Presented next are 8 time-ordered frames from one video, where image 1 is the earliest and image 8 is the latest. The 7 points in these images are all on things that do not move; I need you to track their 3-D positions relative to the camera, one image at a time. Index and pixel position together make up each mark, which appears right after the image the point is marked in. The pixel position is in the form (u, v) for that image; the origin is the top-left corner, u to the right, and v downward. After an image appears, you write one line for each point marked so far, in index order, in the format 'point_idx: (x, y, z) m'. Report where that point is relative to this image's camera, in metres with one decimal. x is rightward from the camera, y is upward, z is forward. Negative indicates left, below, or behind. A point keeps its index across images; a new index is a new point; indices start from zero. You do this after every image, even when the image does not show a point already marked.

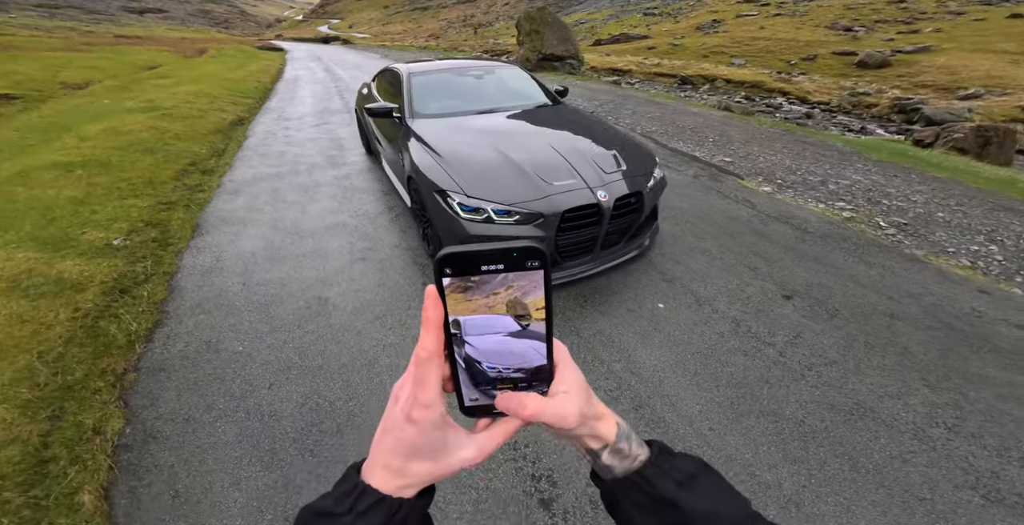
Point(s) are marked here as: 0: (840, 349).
0: (+2.9, -0.8, +3.4) m
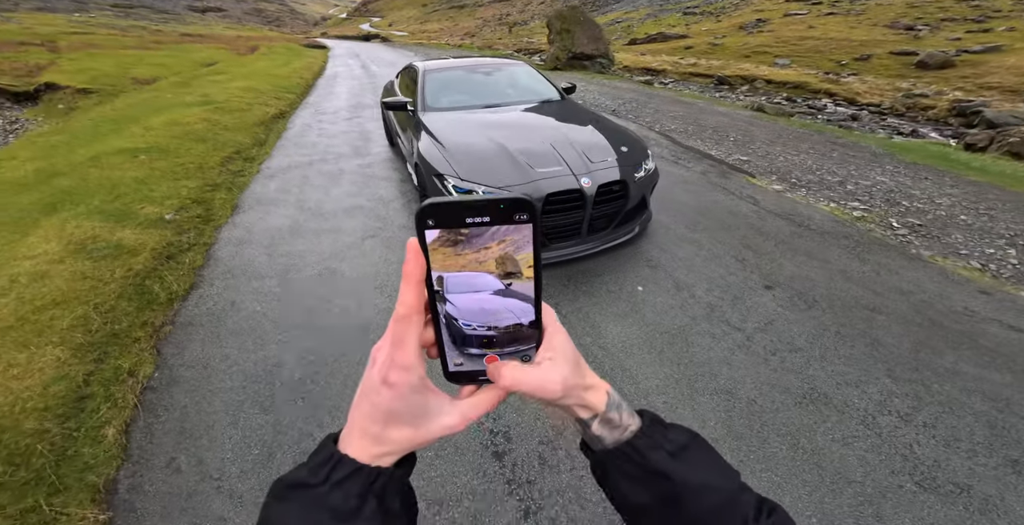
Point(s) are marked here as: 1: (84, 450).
0: (+2.6, -0.7, +3.4) m
1: (-3.1, -1.5, +3.0) m
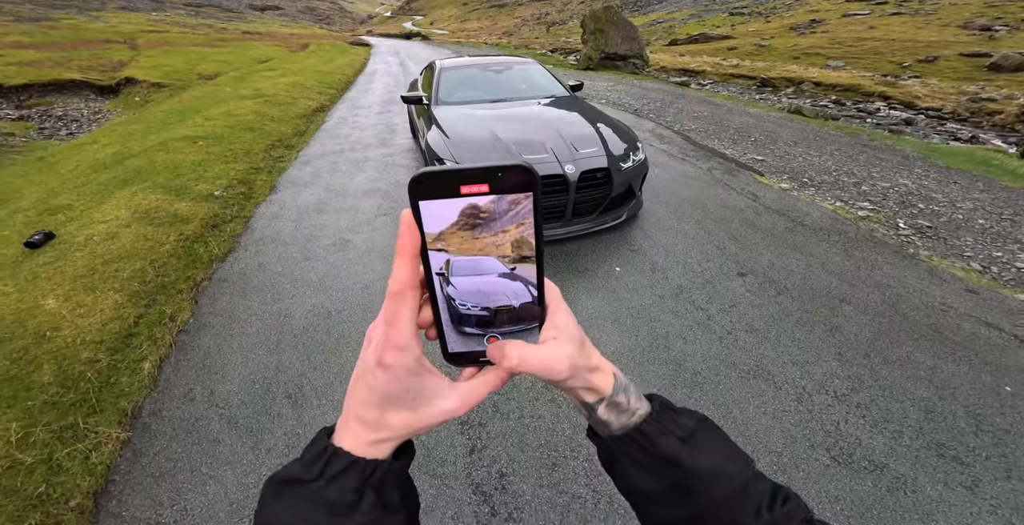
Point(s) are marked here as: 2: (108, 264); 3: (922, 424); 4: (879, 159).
0: (+2.3, -0.5, +3.5) m
1: (-3.4, -1.1, +3.6) m
2: (-5.1, 0.0, +5.1) m
3: (+2.8, -1.2, +2.7) m
4: (+8.2, +2.3, +8.5) m
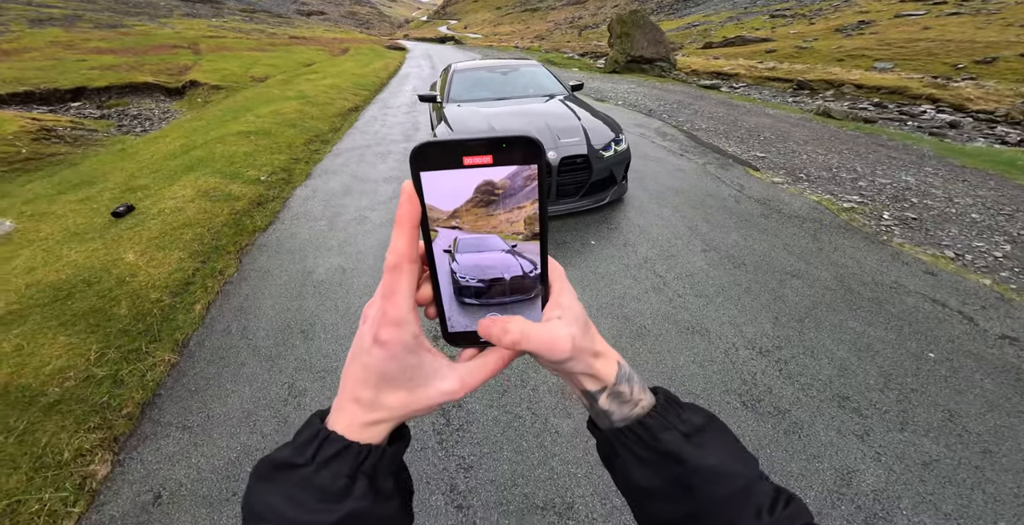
0: (+2.1, -0.3, +3.9) m
1: (-3.7, -0.6, +4.3) m
2: (-5.2, +0.5, +6.0) m
3: (+2.5, -0.9, +3.0) m
4: (+8.4, +2.3, +8.4) m
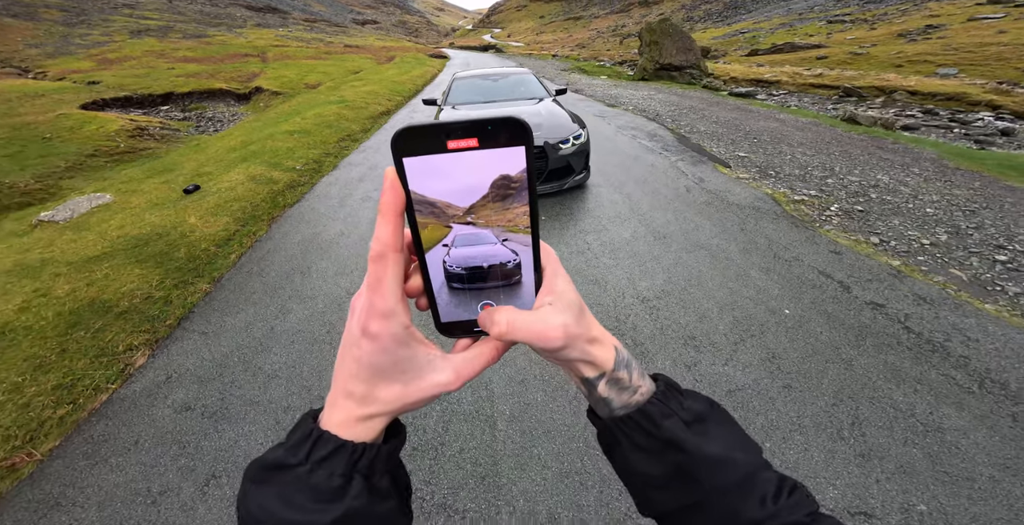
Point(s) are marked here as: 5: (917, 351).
0: (+1.4, +0.1, +4.6) m
1: (-4.3, 0.0, +5.6) m
2: (-5.6, +1.2, +7.5) m
3: (+1.7, -0.6, +3.6) m
4: (+8.3, +2.3, +8.5) m
5: (+3.5, -0.8, +3.4) m
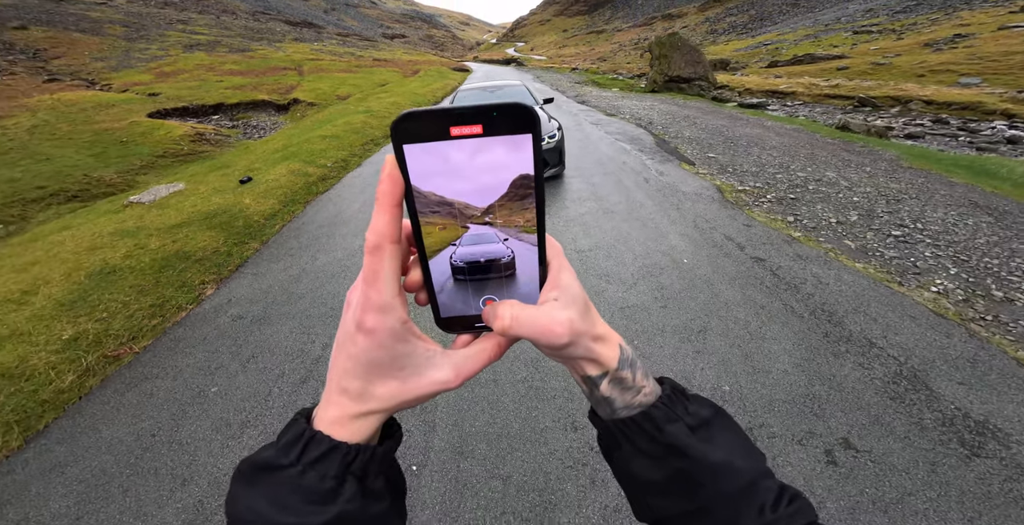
0: (+1.0, +0.6, +5.8) m
1: (-4.6, +0.6, +7.2) m
2: (-5.8, +1.7, +9.1) m
3: (+1.2, -0.1, +4.8) m
4: (+8.1, +2.5, +9.4) m
5: (+3.1, -0.3, +4.5) m
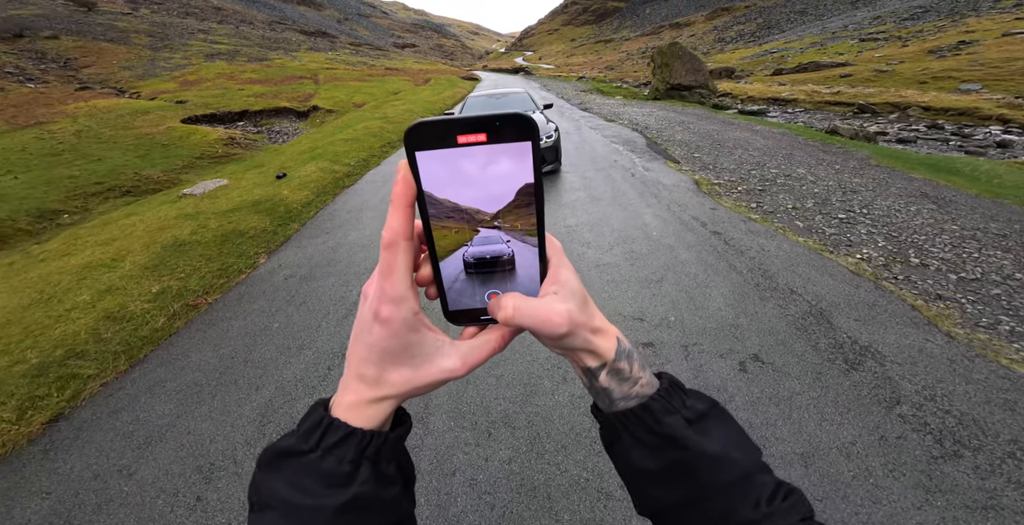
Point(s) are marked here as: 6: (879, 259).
0: (+1.0, +1.0, +6.9) m
1: (-4.6, +1.0, +8.3) m
2: (-5.7, +2.1, +10.3) m
3: (+1.2, +0.3, +5.9) m
4: (+8.2, +2.8, +10.3) m
5: (+3.0, +0.1, +5.5) m
6: (+5.2, 0.0, +5.5) m
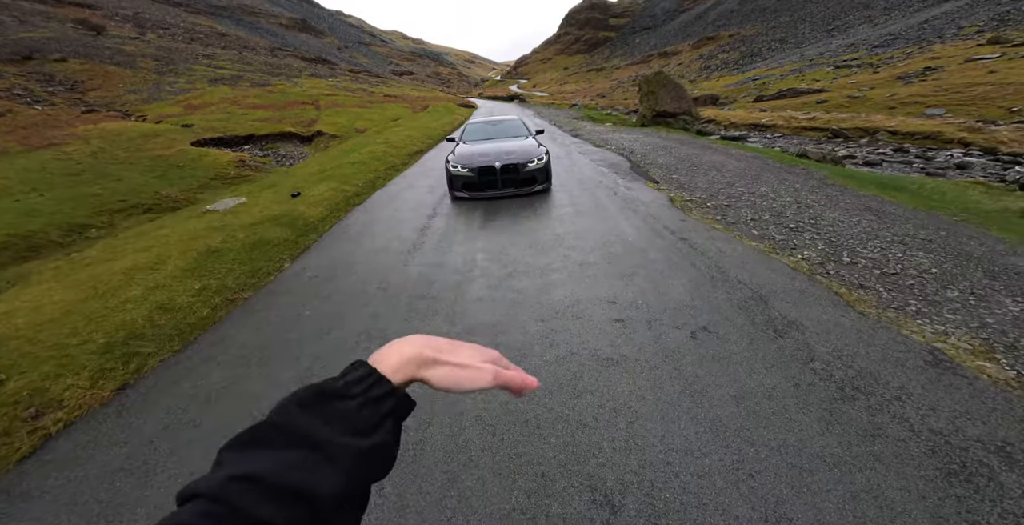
0: (+1.0, +0.9, +7.9) m
1: (-4.7, +0.9, +9.3) m
2: (-5.8, +1.9, +11.3) m
3: (+1.2, +0.3, +6.9) m
4: (+8.1, +2.5, +11.5) m
5: (+3.0, +0.1, +6.5) m
6: (+5.2, +0.1, +6.5) m
